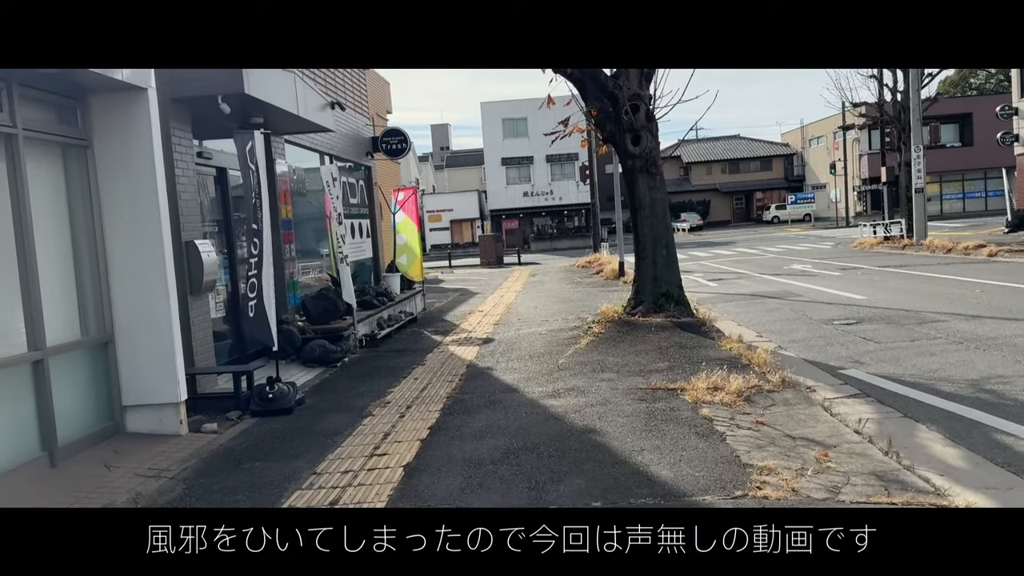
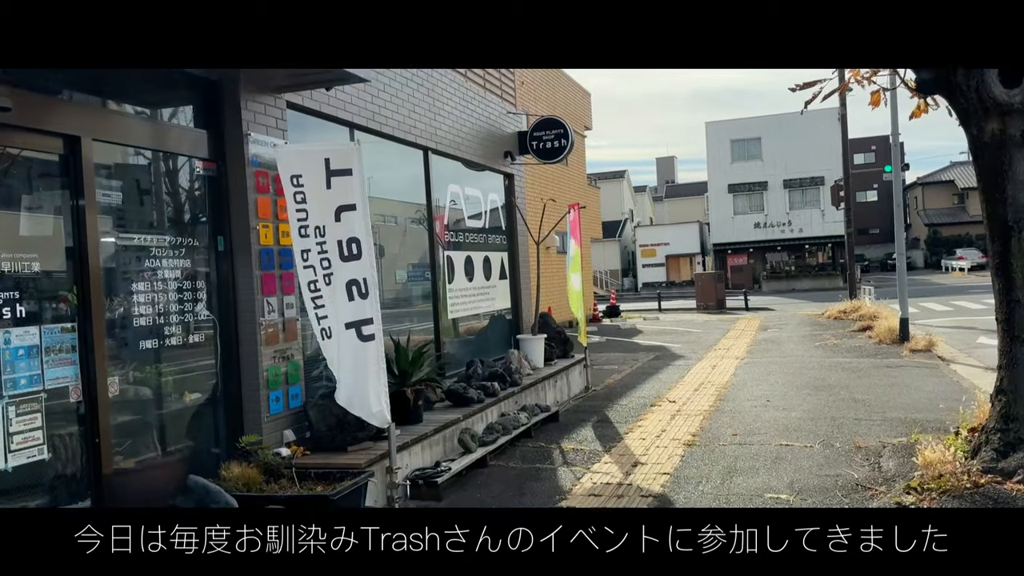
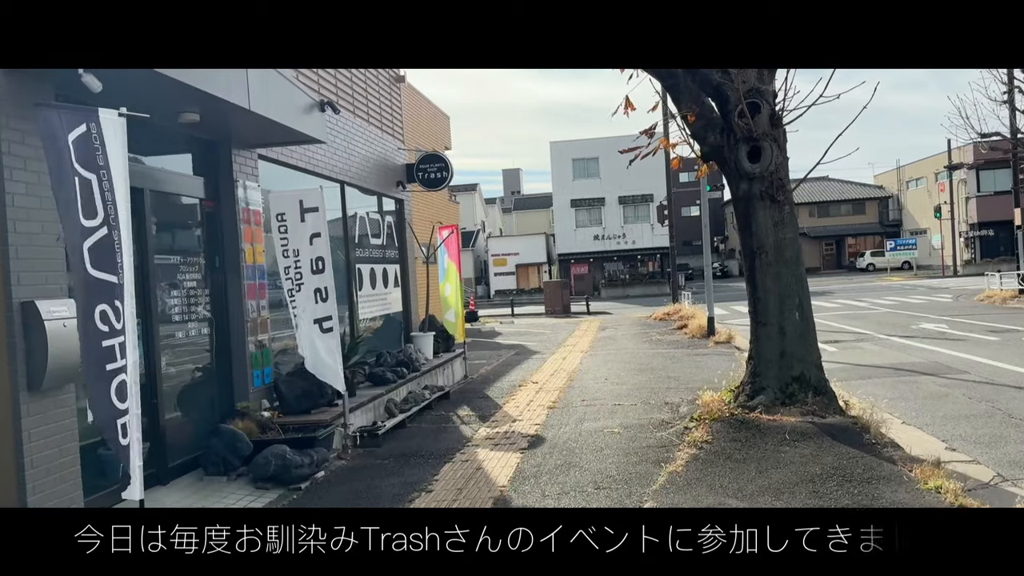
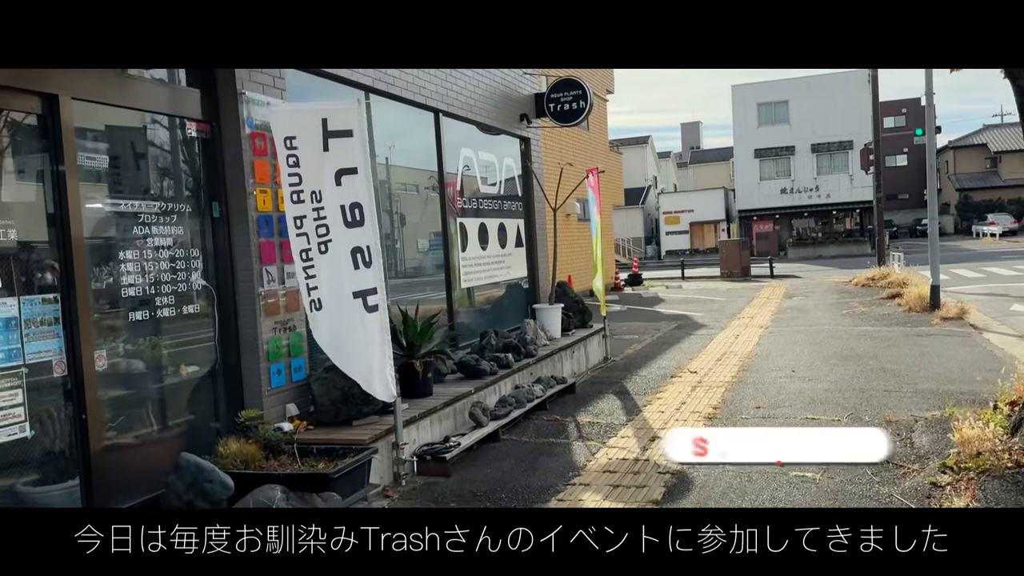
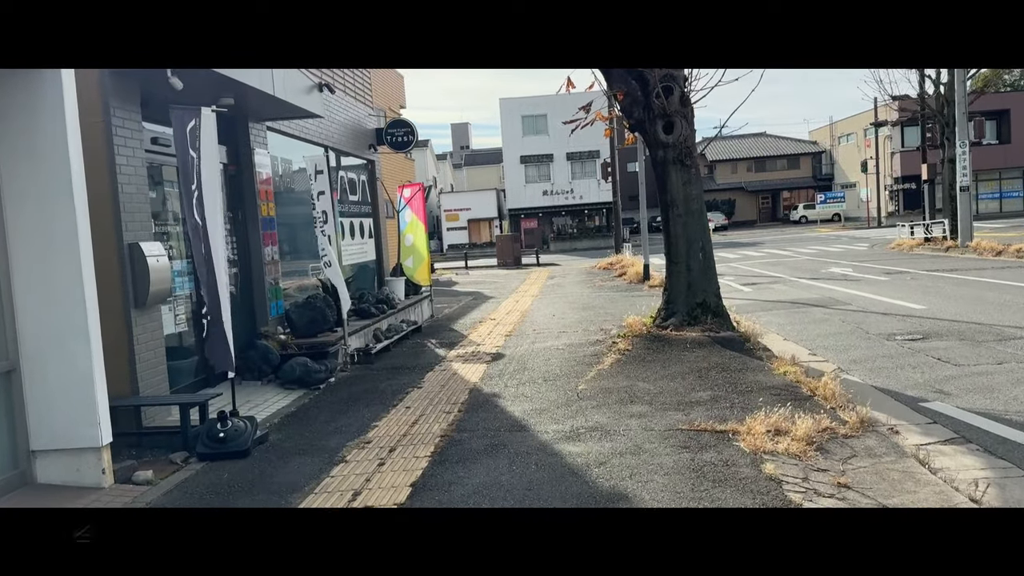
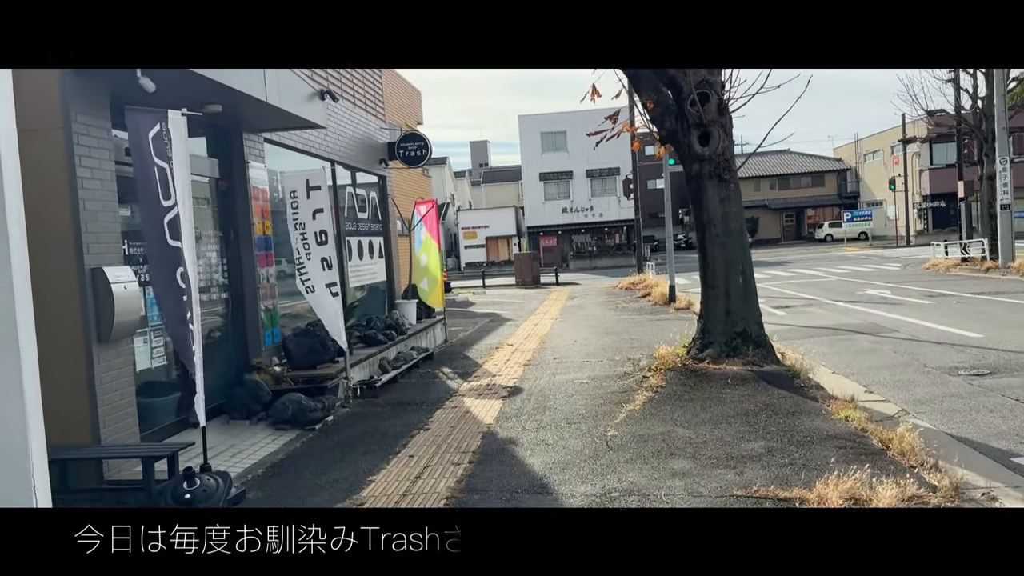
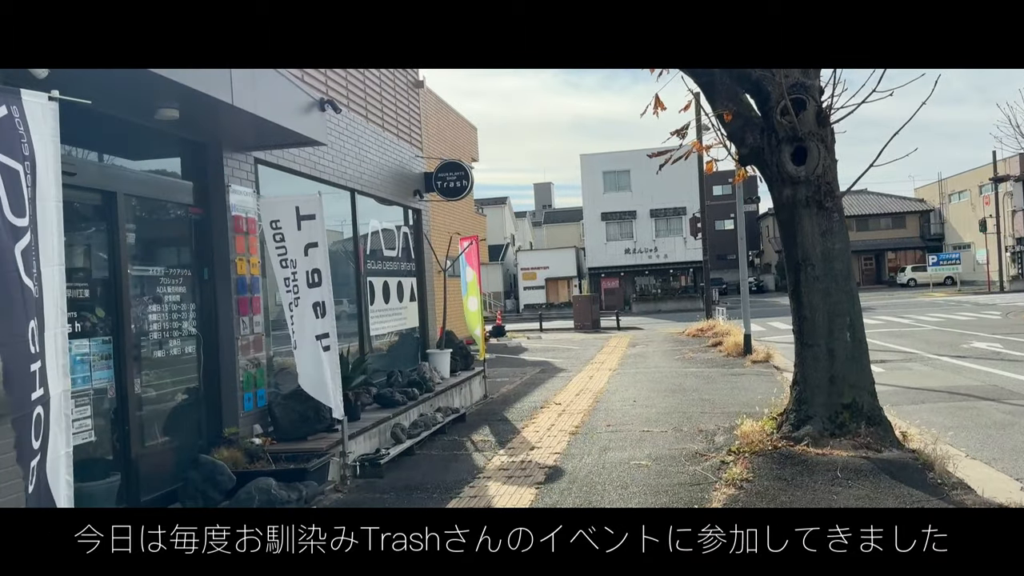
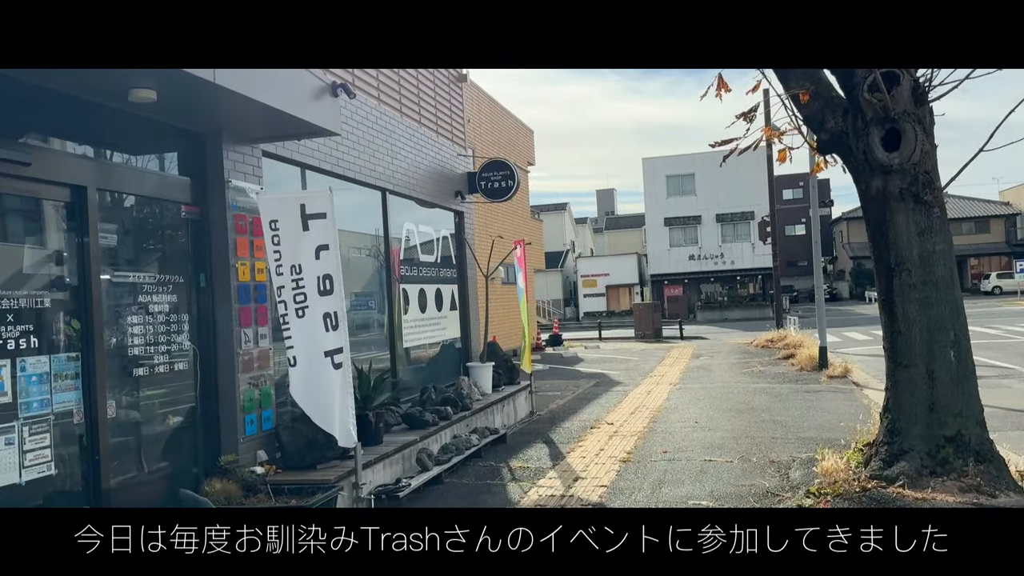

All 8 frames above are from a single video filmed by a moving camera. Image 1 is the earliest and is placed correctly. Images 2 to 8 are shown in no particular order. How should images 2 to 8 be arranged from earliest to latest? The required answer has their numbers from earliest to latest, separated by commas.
5, 6, 3, 7, 8, 2, 4
